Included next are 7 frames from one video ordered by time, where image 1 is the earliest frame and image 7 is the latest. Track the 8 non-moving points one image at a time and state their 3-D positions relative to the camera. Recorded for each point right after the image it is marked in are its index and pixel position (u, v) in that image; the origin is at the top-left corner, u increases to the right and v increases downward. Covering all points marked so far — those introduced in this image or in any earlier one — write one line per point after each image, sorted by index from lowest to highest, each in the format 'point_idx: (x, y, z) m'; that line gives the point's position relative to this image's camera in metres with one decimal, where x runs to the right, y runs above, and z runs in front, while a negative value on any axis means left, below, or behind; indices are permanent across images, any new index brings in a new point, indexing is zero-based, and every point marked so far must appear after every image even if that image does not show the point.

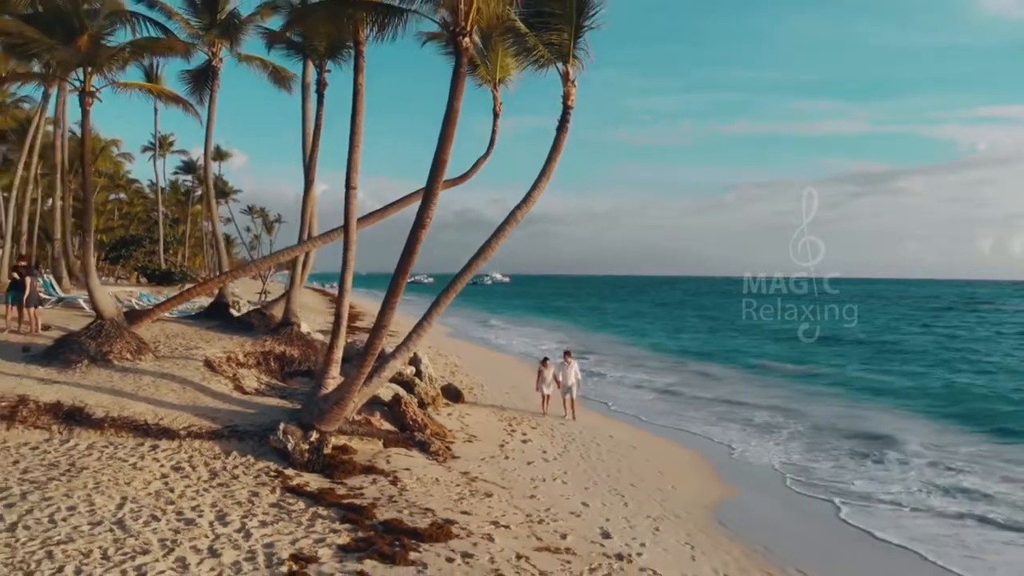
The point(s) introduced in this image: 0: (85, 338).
0: (-5.0, -0.6, +8.2) m
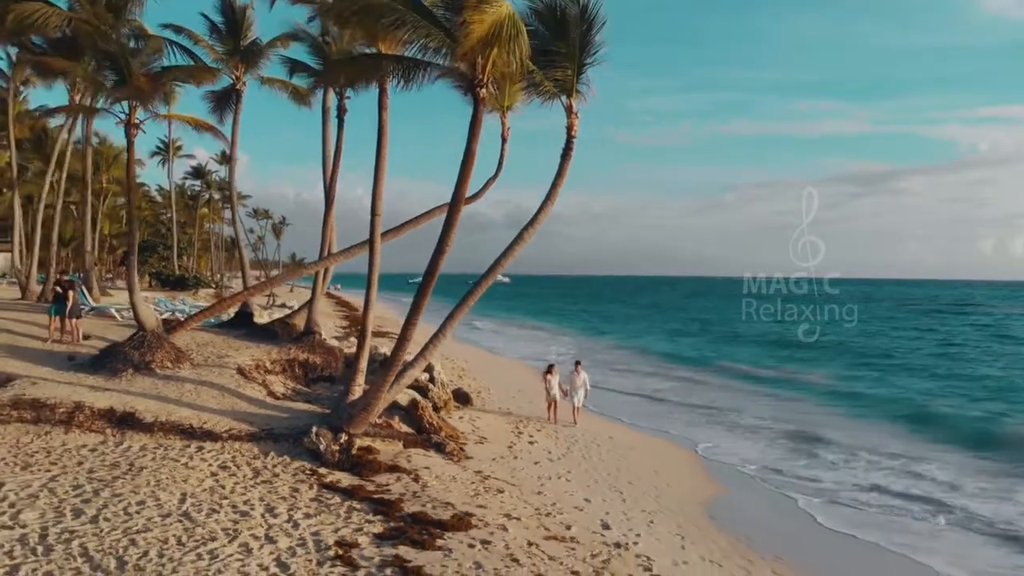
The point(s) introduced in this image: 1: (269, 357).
0: (-4.9, -0.8, +8.9) m
1: (-3.7, -1.0, +10.4) m
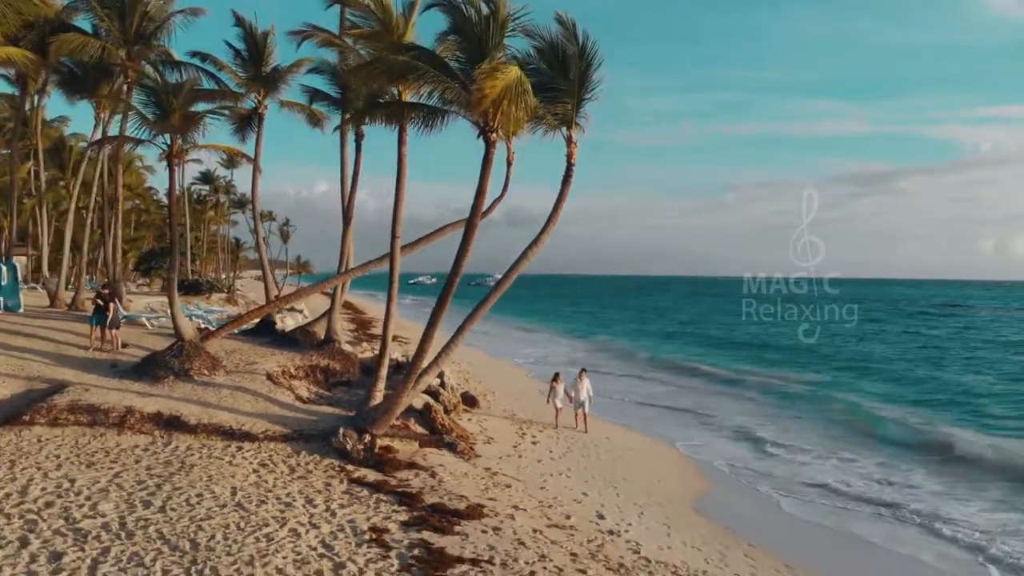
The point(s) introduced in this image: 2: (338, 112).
0: (-4.9, -1.0, +9.8) m
1: (-3.6, -1.2, +11.3) m
2: (-3.0, +3.1, +12.1) m
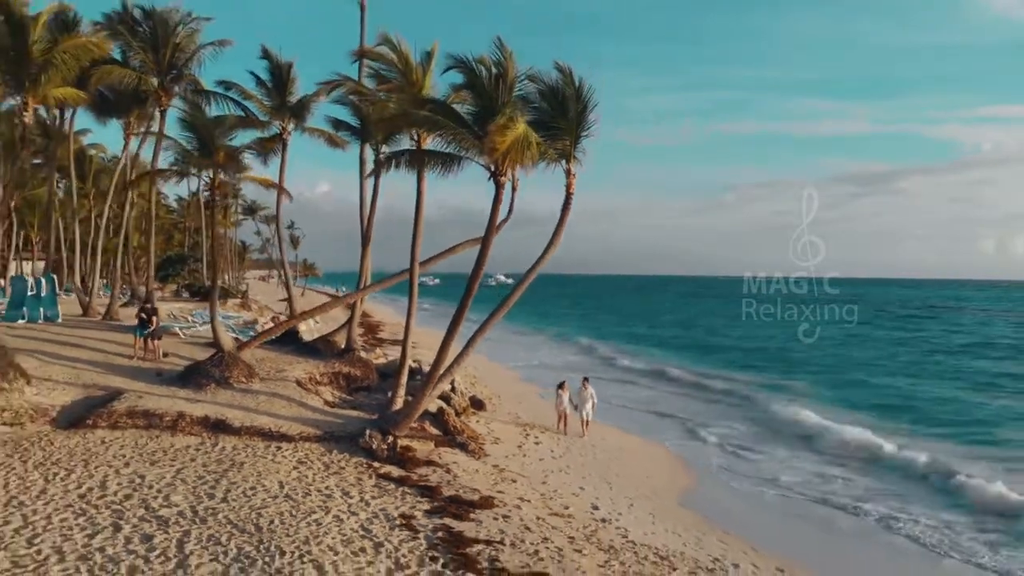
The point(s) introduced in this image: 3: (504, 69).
0: (-4.8, -1.2, +11.0) m
1: (-3.5, -1.5, +12.5) m
2: (-3.0, +2.8, +13.3) m
3: (-0.1, +2.7, +8.5) m
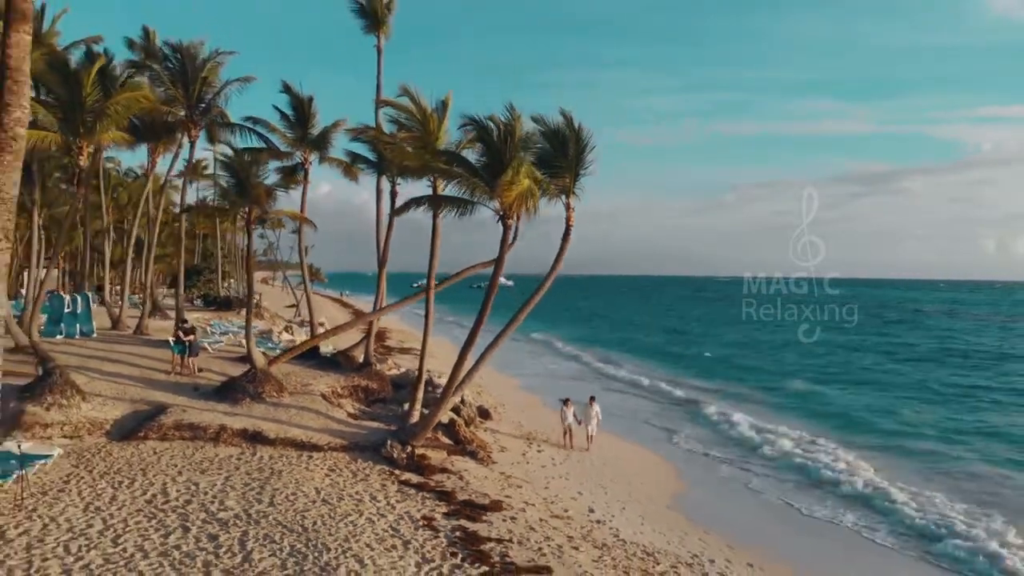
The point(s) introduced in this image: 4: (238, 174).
0: (-4.7, -1.6, +12.1) m
1: (-3.4, -1.9, +13.6) m
2: (-2.9, +2.4, +14.4) m
3: (0.0, +2.3, +9.6) m
4: (-4.8, +2.0, +12.1) m
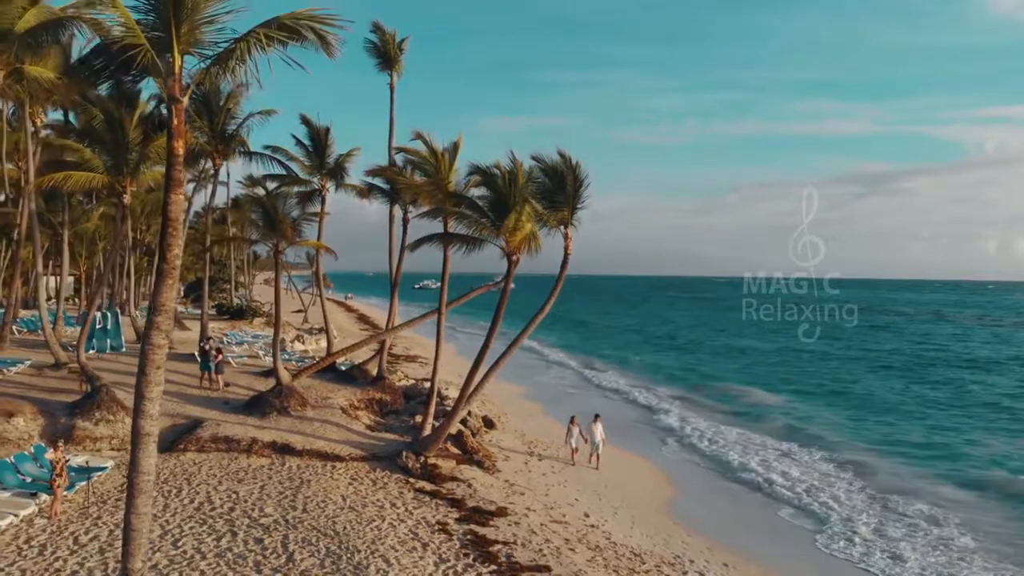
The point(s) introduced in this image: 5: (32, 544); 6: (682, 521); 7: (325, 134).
0: (-4.6, -2.1, +13.3) m
1: (-3.3, -2.4, +14.8) m
2: (-2.8, +2.0, +15.6) m
3: (0.0, +1.8, +10.8) m
4: (-4.7, +1.6, +13.2) m
5: (-5.8, -3.1, +8.3) m
6: (+3.0, -4.0, +11.8) m
7: (-4.5, +3.7, +16.6) m
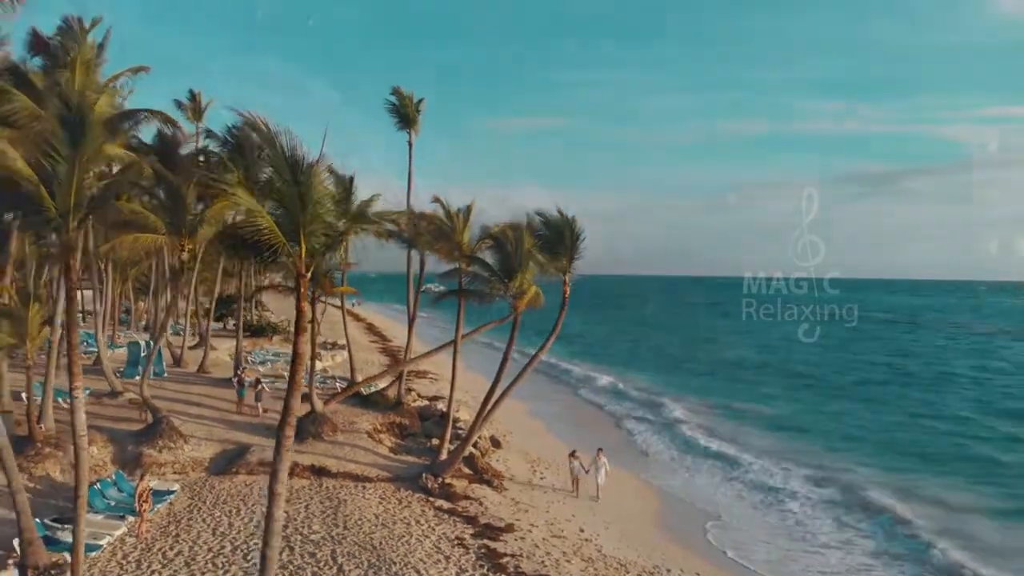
0: (-4.5, -3.0, +15.2) m
1: (-3.2, -3.3, +16.7) m
2: (-2.7, +1.1, +17.5) m
3: (+0.2, +0.9, +12.7) m
4: (-4.6, +0.7, +15.1) m
5: (-5.7, -4.0, +10.2) m
6: (+3.1, -4.9, +13.7) m
7: (-4.4, +2.8, +18.4) m
